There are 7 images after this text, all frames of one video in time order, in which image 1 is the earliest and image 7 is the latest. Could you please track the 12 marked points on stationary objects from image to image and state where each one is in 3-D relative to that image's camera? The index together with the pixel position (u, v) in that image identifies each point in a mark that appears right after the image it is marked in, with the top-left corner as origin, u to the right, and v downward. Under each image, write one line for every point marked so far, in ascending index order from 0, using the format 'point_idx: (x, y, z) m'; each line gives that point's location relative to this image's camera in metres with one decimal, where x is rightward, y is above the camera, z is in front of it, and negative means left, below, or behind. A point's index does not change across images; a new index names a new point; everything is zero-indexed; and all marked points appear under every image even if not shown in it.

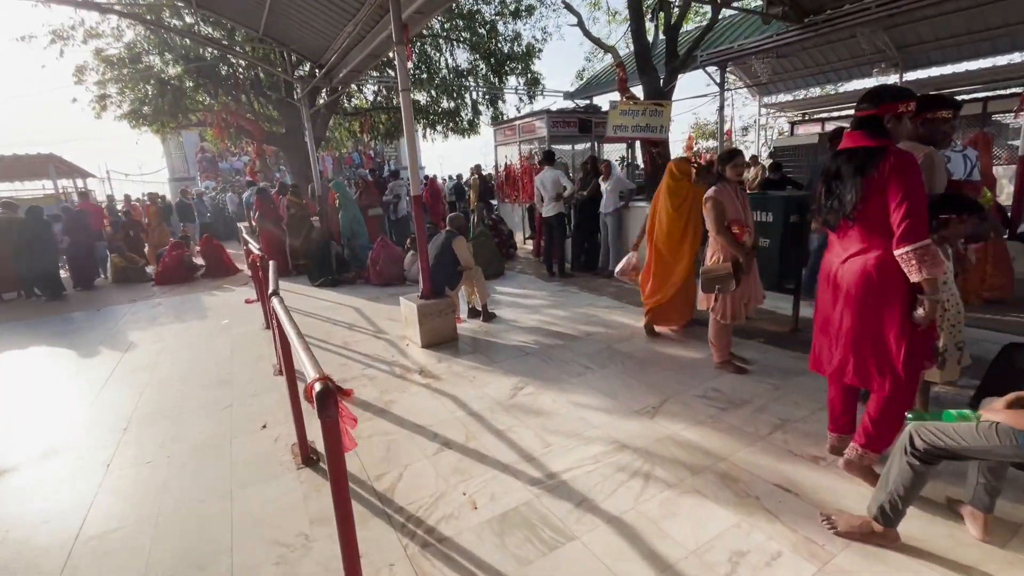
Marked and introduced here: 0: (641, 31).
0: (+2.3, +4.5, +8.5) m
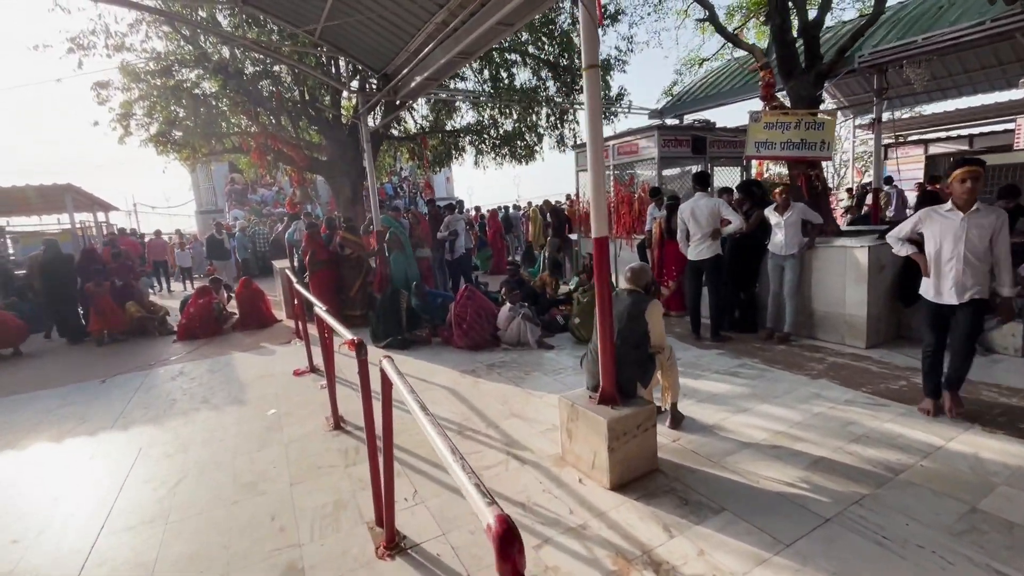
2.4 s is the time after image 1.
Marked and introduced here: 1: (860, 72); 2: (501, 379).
0: (+3.9, +3.7, +6.8) m
1: (+5.1, +3.2, +7.1) m
2: (-0.1, -0.9, +4.8) m
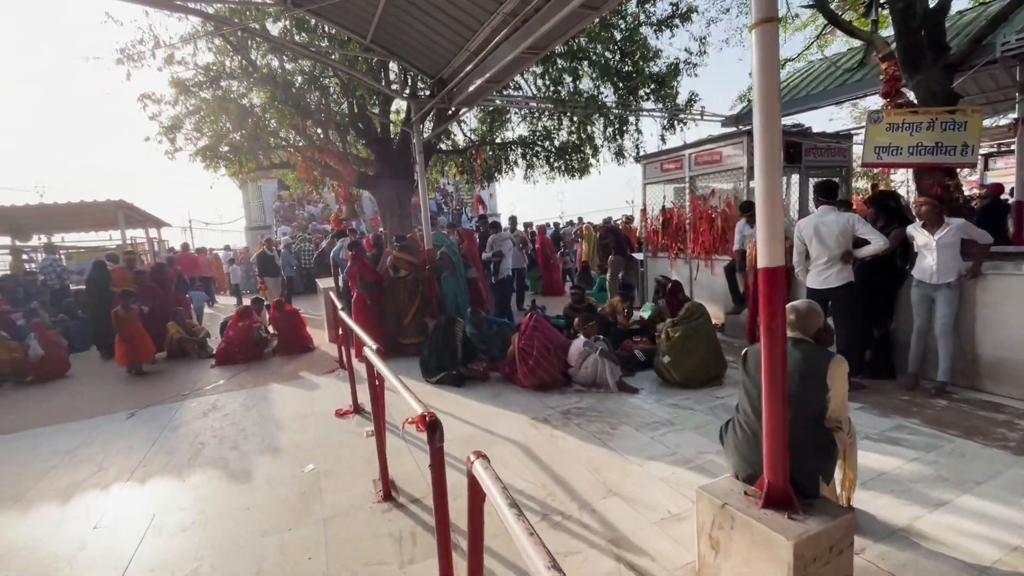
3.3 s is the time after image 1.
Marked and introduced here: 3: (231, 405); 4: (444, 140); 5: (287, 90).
0: (+4.7, +3.3, +5.8) m
1: (+6.0, +2.8, +5.9) m
2: (+0.6, -1.2, +3.9) m
3: (-3.0, -1.3, +5.2) m
4: (-1.7, +3.7, +12.0) m
5: (-3.9, +3.4, +8.3) m
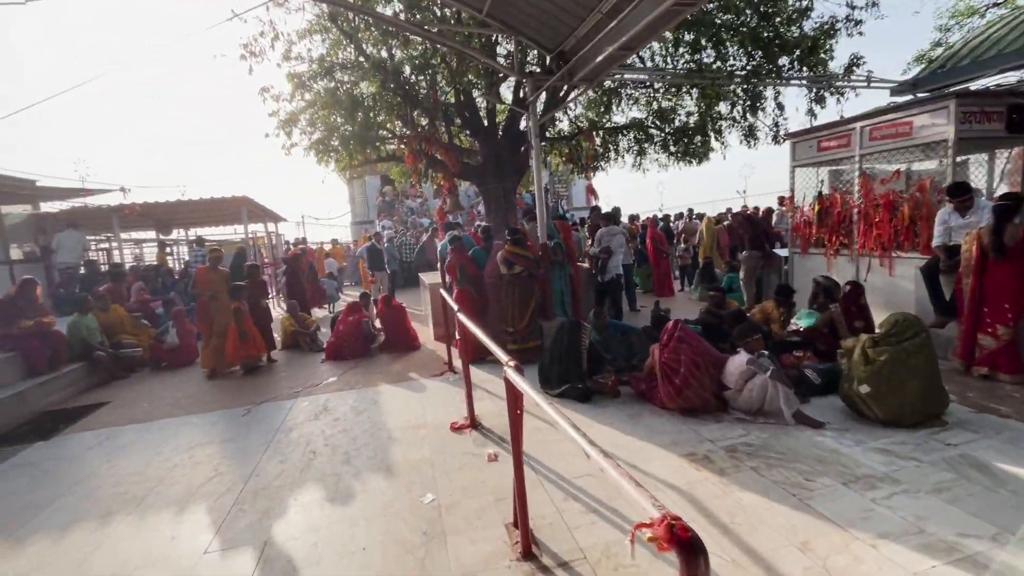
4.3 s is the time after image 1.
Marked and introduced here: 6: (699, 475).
0: (+6.1, +3.2, +4.0) m
1: (+7.4, +2.6, +4.0) m
2: (+1.6, -1.2, +3.0) m
3: (-1.7, -1.2, +4.9) m
4: (+0.9, +3.8, +11.3) m
5: (-1.9, +3.5, +8.0) m
6: (+1.2, -1.2, +3.1) m
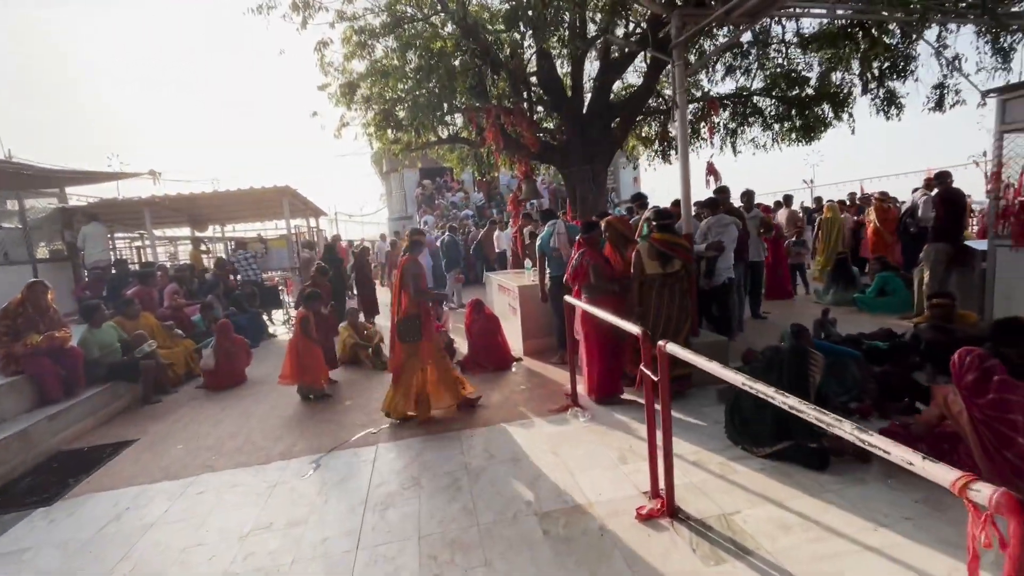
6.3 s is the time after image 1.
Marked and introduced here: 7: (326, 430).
0: (+7.3, +3.1, +2.2) m
1: (+8.6, +2.6, +2.1) m
2: (+2.7, -1.3, +1.4) m
3: (-0.5, -1.3, +3.5) m
4: (+2.4, +3.7, +9.7) m
5: (-0.5, +3.4, +6.6) m
6: (+2.4, -1.3, +1.6) m
7: (-1.7, -1.3, +4.4) m
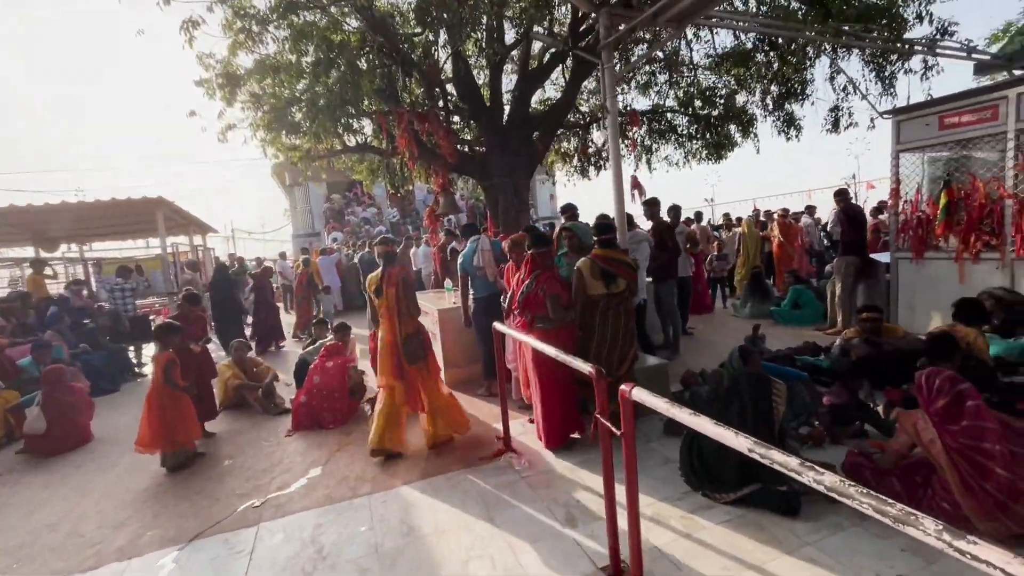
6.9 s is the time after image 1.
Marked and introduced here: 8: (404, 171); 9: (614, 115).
0: (+6.9, +3.2, +2.9) m
1: (+8.1, +2.6, +3.0) m
2: (+2.6, -1.3, +1.2) m
3: (-0.9, -1.5, +2.7) m
4: (+0.8, +3.4, +9.5) m
5: (-1.6, +3.1, +5.9) m
6: (+2.2, -1.3, +1.3) m
7: (-2.3, -1.5, +3.4) m
8: (-1.8, +2.1, +8.3) m
9: (+0.9, +1.6, +4.4) m
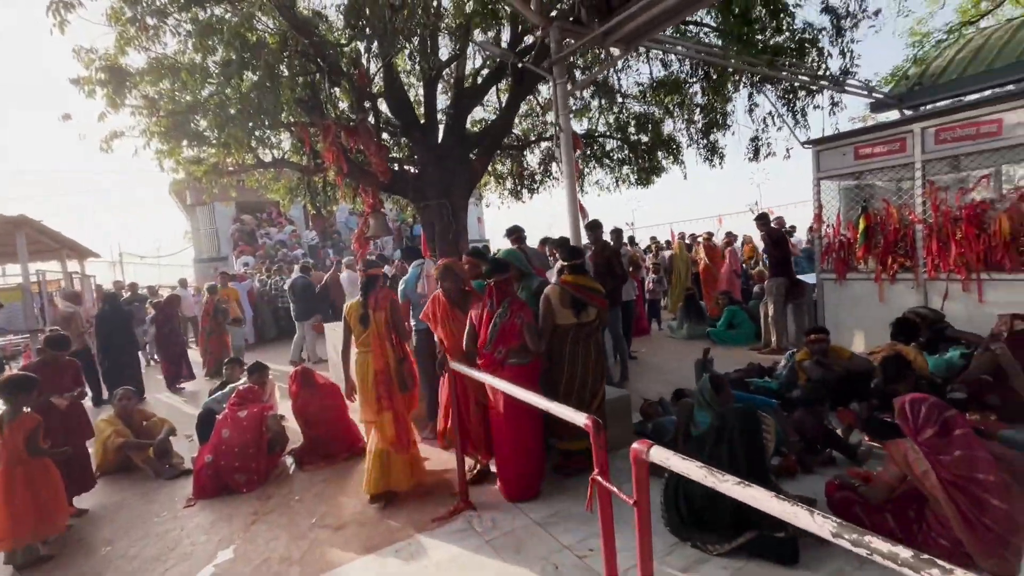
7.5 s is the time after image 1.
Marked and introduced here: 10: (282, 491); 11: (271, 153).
0: (+6.5, +3.1, +3.7) m
1: (+7.8, +2.6, +4.0) m
2: (+2.7, -1.4, +1.1) m
3: (-1.0, -1.6, +2.1) m
4: (-0.5, +2.9, +9.3) m
5: (-2.3, +2.8, +5.4) m
6: (+2.3, -1.4, +1.2) m
7: (-2.5, -1.8, +2.5) m
8: (-2.9, +1.6, +7.6) m
9: (+0.5, +1.3, +4.2) m
10: (-1.8, -1.6, +3.7) m
11: (-3.4, +1.9, +6.8) m
